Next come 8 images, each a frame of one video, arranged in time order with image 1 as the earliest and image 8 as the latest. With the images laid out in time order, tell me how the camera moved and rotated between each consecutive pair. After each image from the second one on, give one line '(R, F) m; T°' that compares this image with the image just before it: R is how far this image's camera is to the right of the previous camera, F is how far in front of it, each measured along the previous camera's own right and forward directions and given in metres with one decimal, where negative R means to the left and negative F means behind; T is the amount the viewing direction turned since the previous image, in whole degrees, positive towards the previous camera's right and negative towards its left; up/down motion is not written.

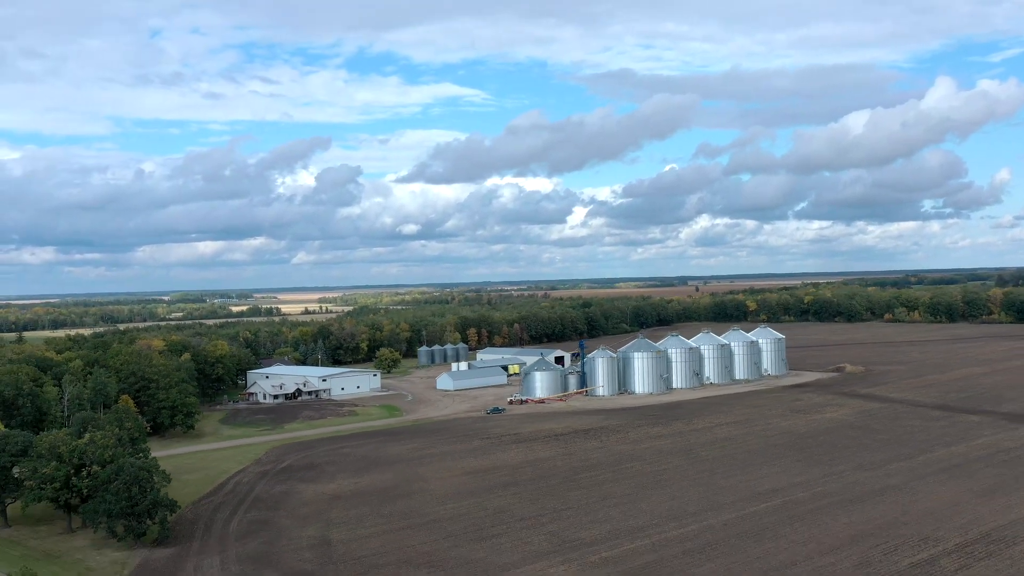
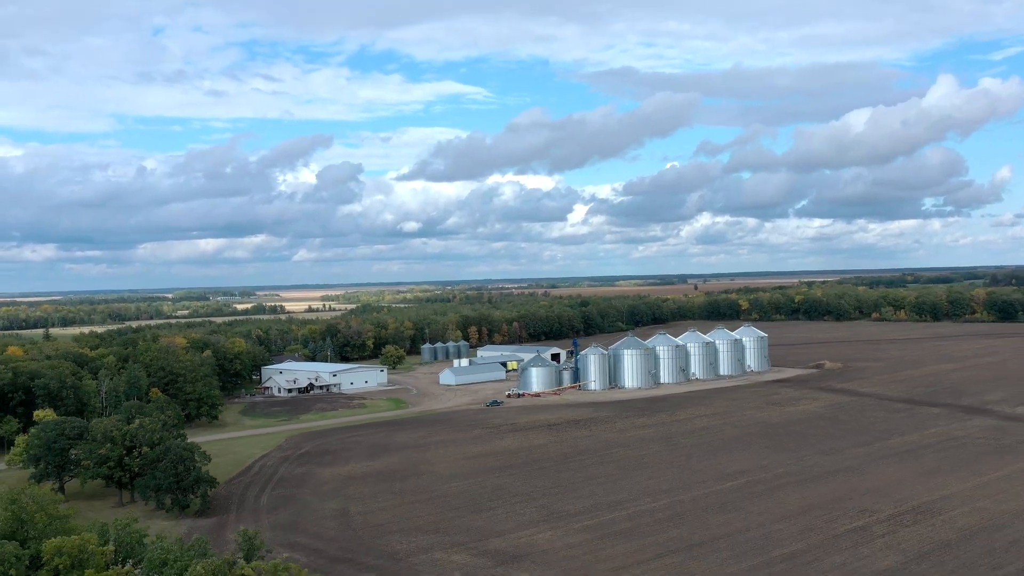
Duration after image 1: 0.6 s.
(+0.3, -5.3) m; 0°
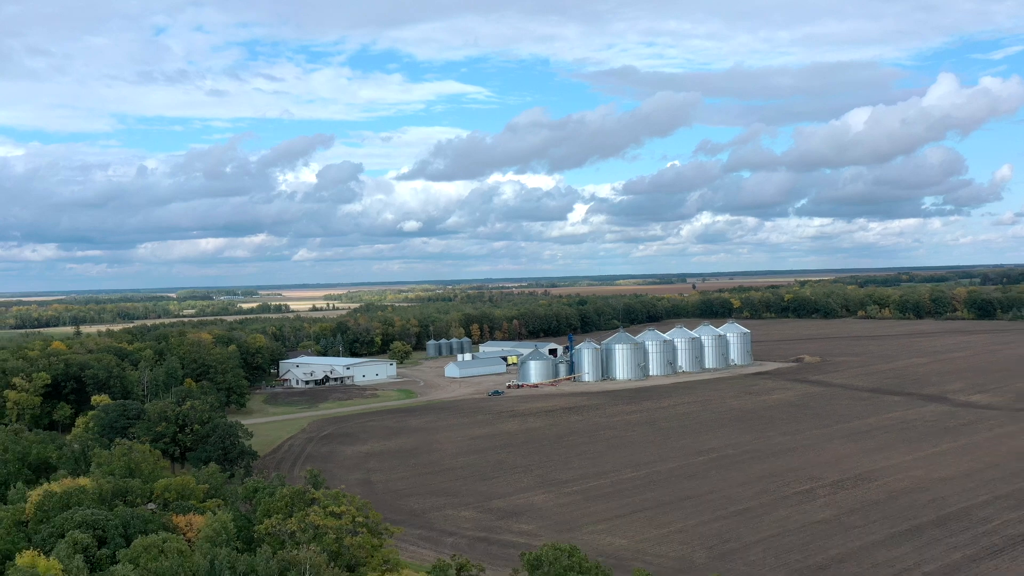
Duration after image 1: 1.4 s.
(+0.1, -6.6) m; 0°
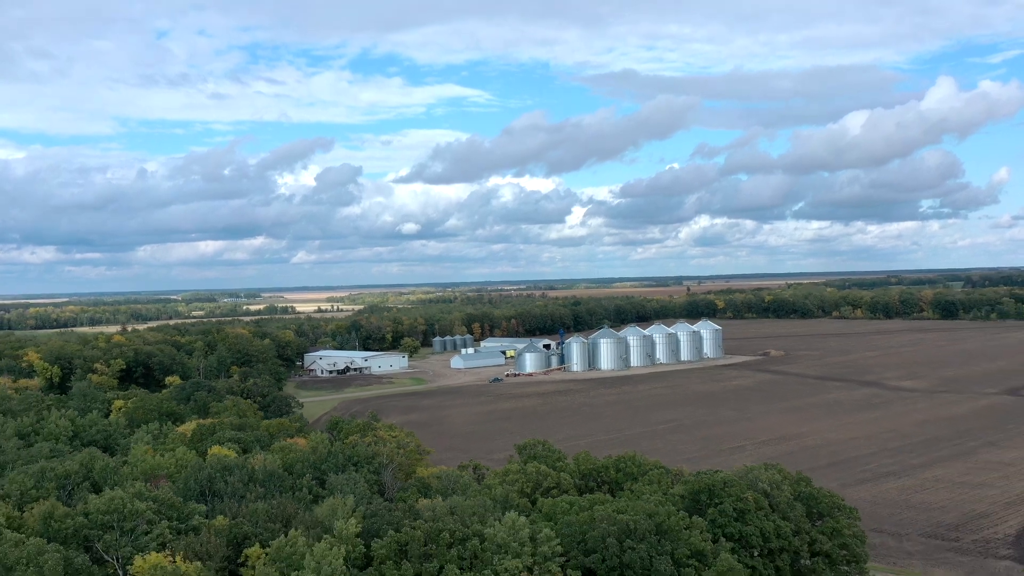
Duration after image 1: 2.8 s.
(+0.1, -12.2) m; 0°
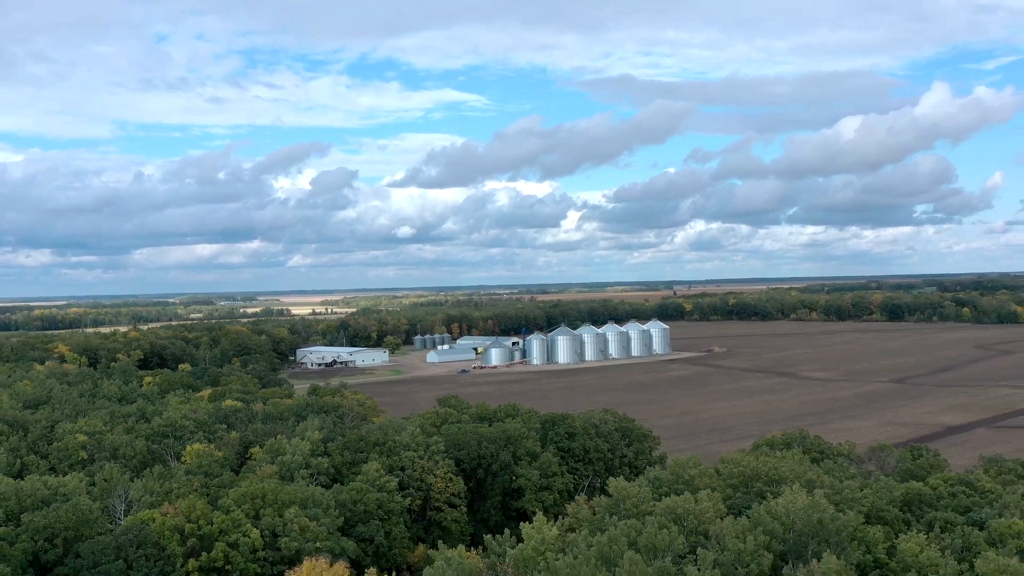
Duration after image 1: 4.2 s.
(+4.3, -13.2) m; 0°
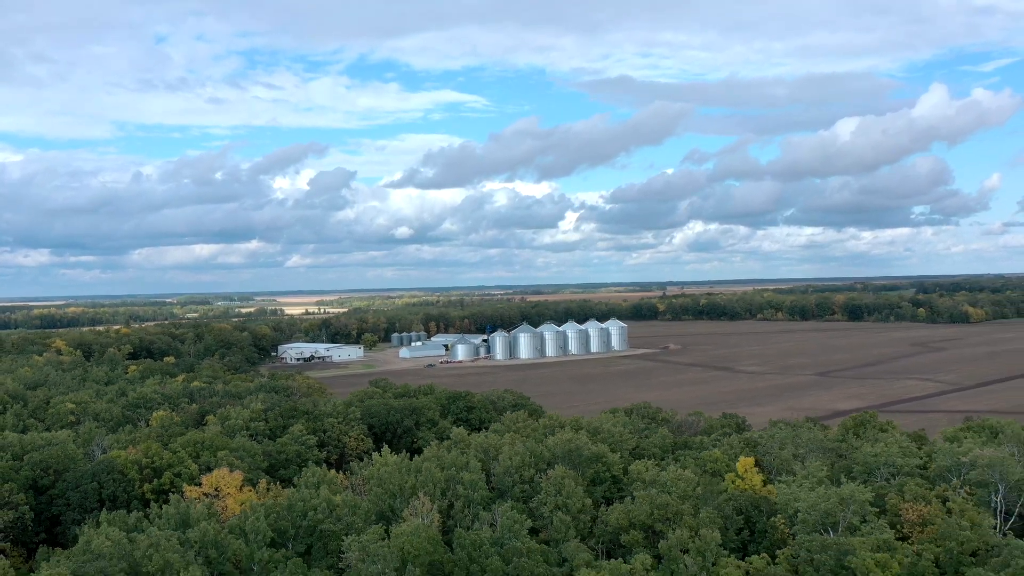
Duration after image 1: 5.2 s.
(+5.5, -8.6) m; 0°
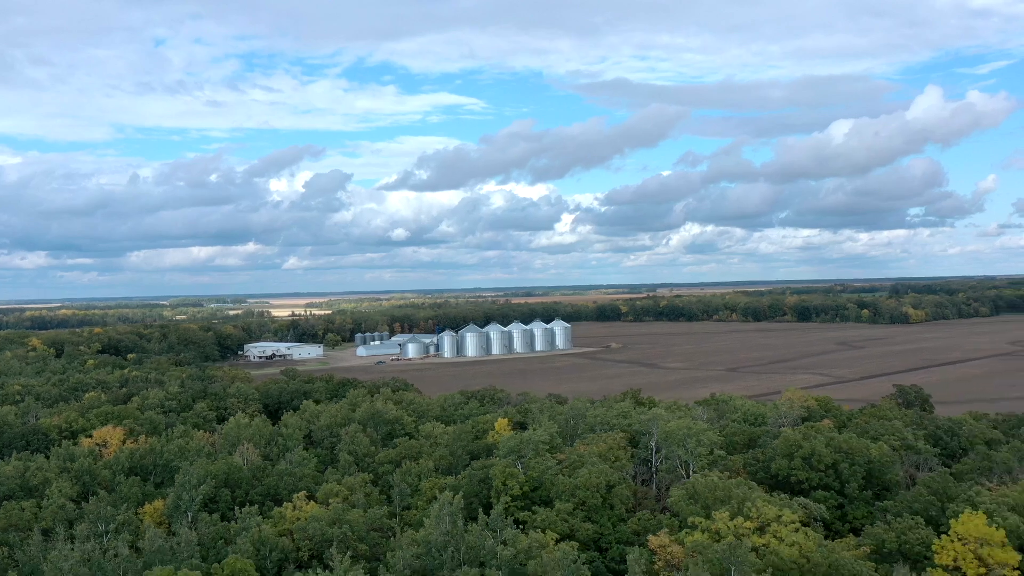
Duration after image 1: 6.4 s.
(+8.8, -9.4) m; 0°
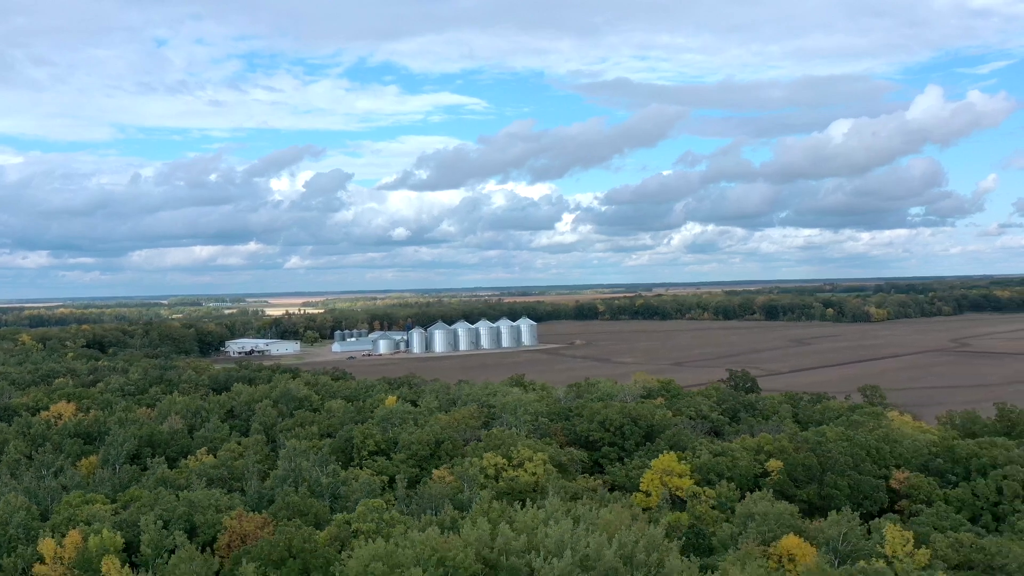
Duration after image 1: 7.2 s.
(+6.5, -7.2) m; 0°
